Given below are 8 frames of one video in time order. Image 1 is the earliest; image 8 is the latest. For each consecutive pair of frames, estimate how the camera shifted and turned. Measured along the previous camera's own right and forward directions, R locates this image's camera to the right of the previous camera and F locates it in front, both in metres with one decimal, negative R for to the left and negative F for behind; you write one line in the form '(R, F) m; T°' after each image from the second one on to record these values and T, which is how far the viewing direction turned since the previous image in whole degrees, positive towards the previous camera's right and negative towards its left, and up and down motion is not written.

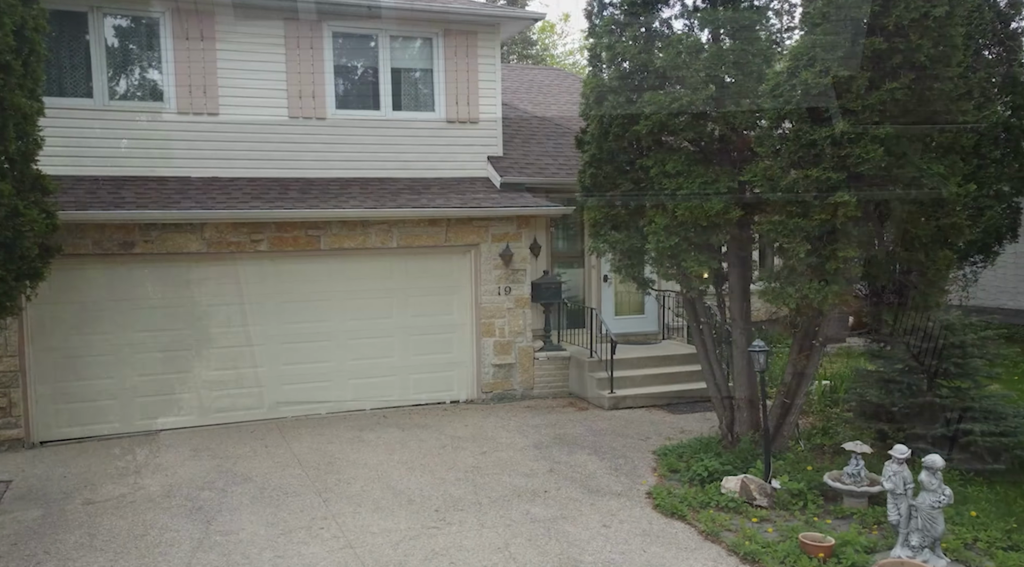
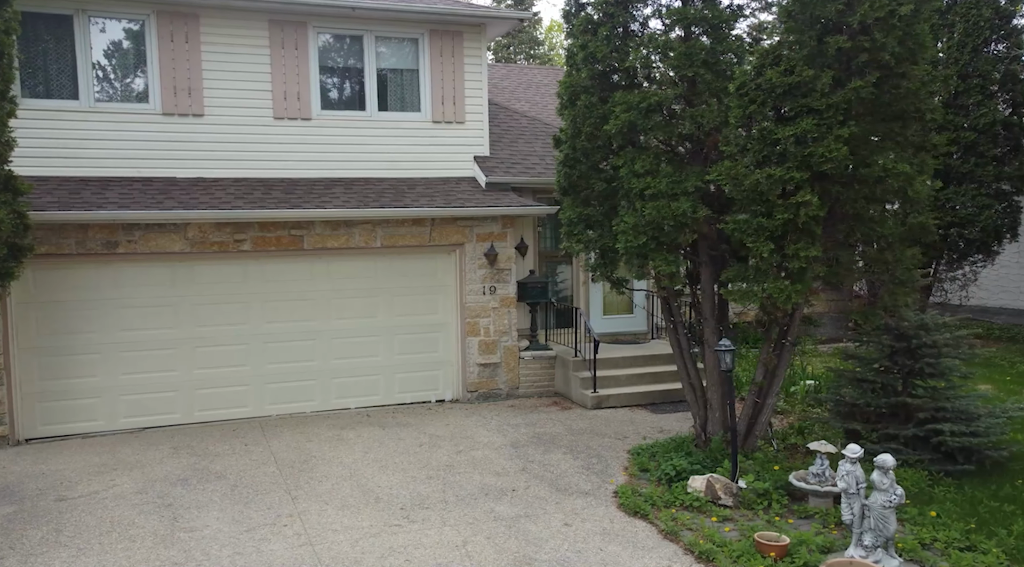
(+0.4, 0.0) m; -1°
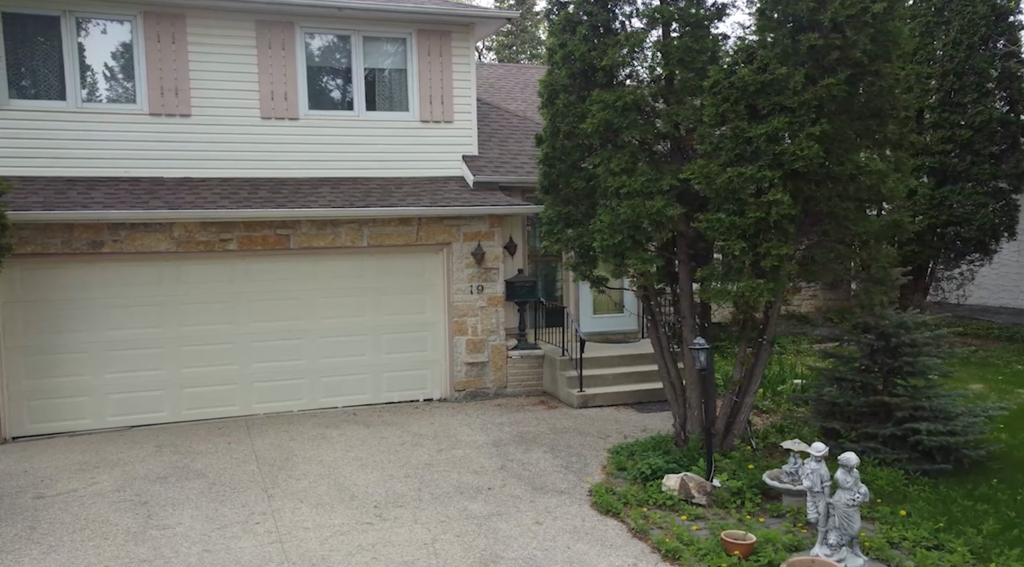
(+0.3, 0.0) m; -1°
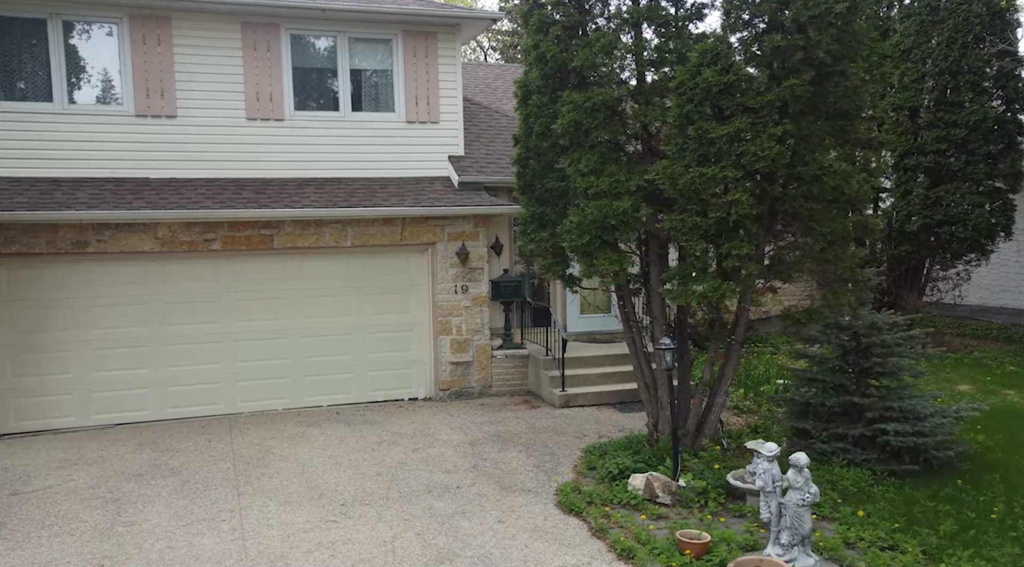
(+0.3, 0.0) m; -1°
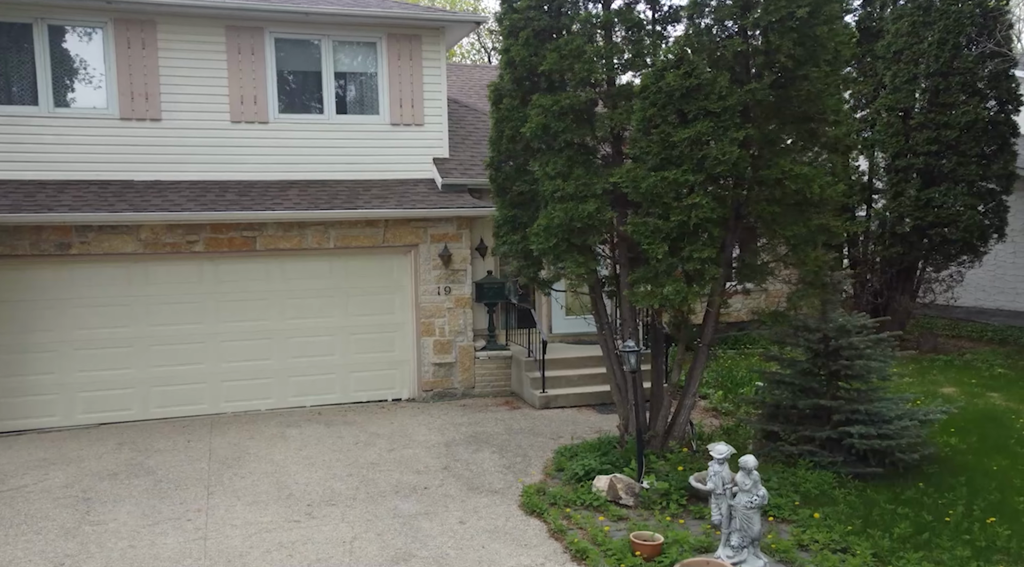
(+0.3, 0.0) m; -1°
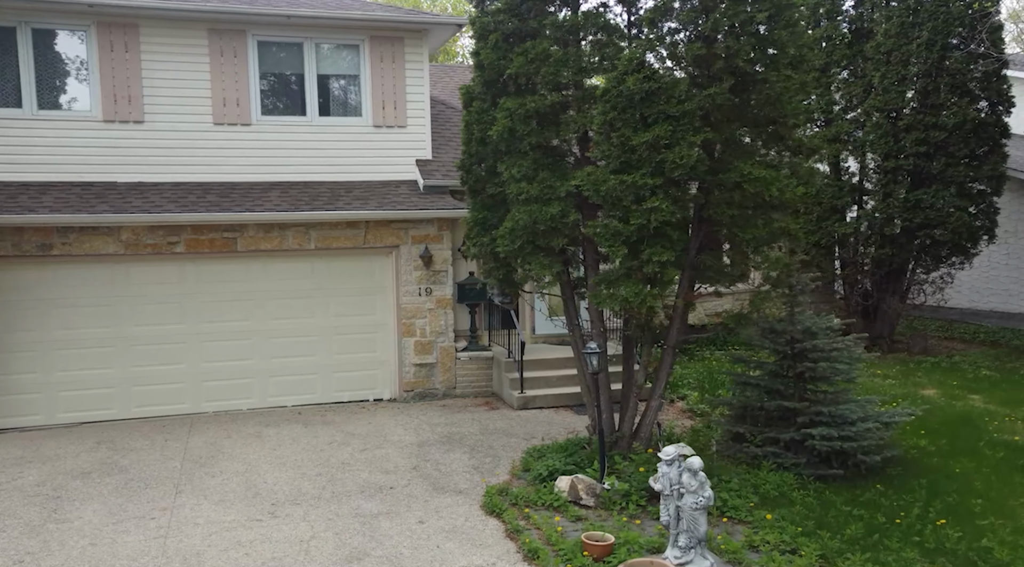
(+0.3, 0.0) m; 0°
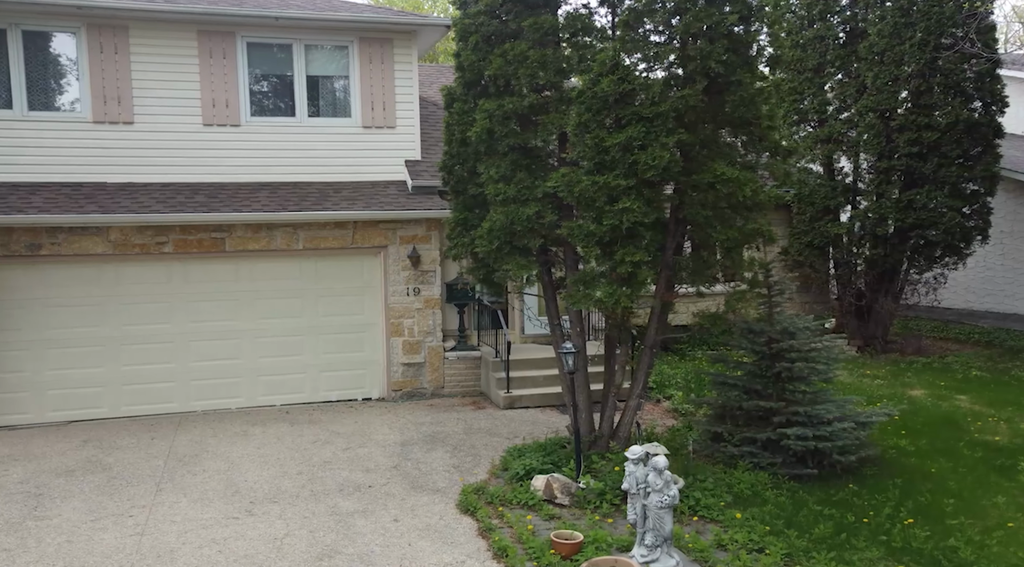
(+0.2, 0.0) m; 0°
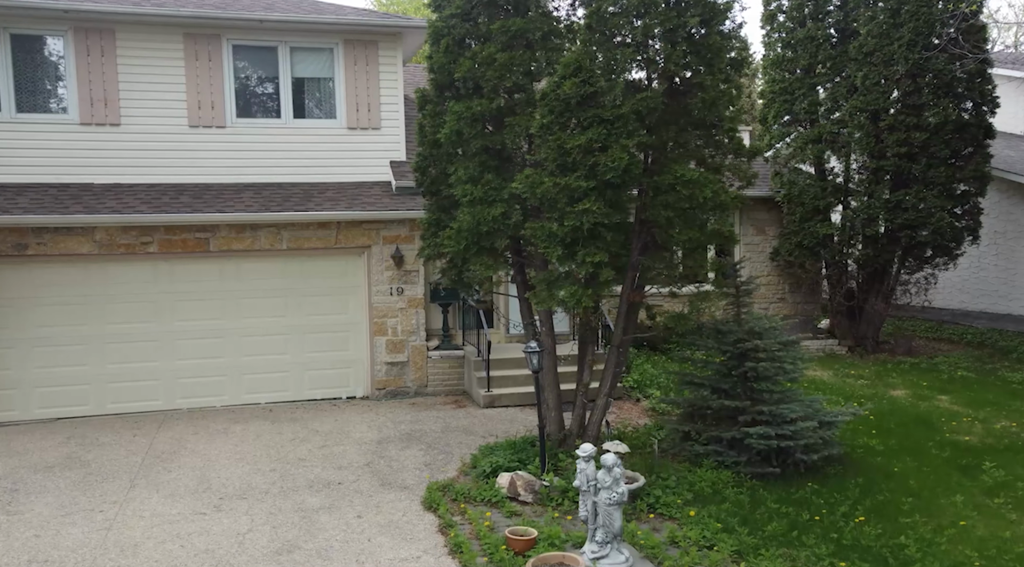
(+0.3, -0.1) m; -1°
